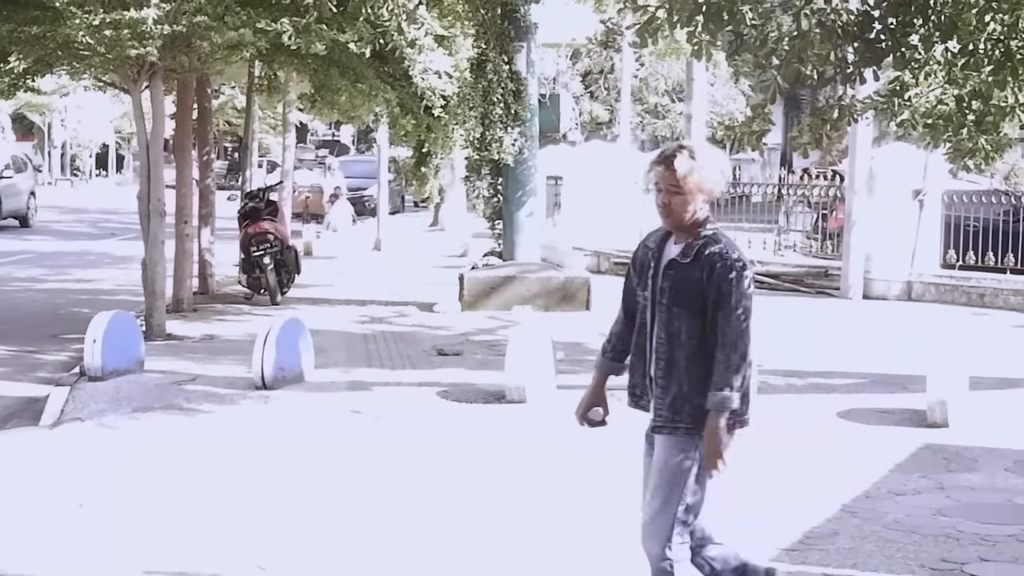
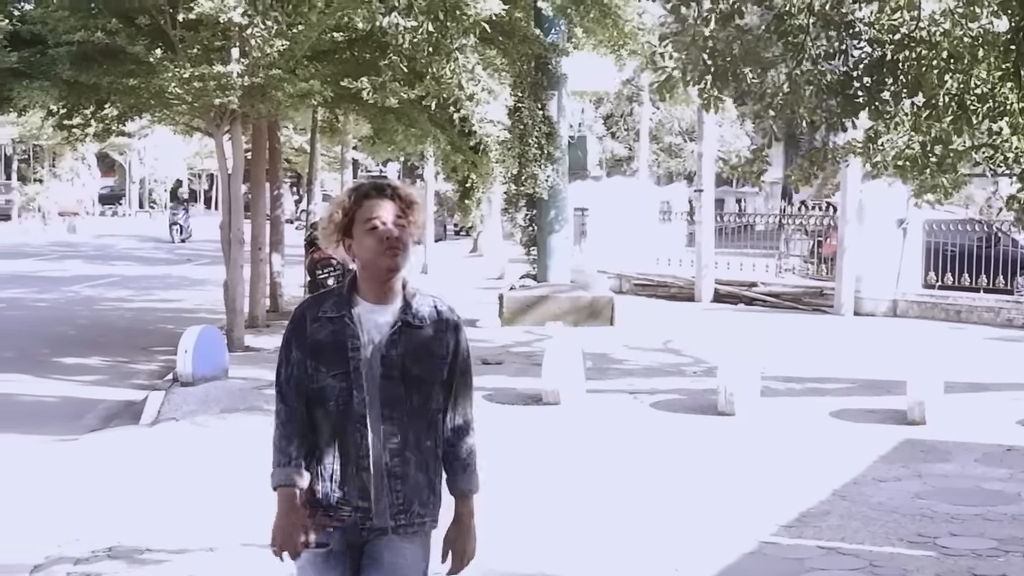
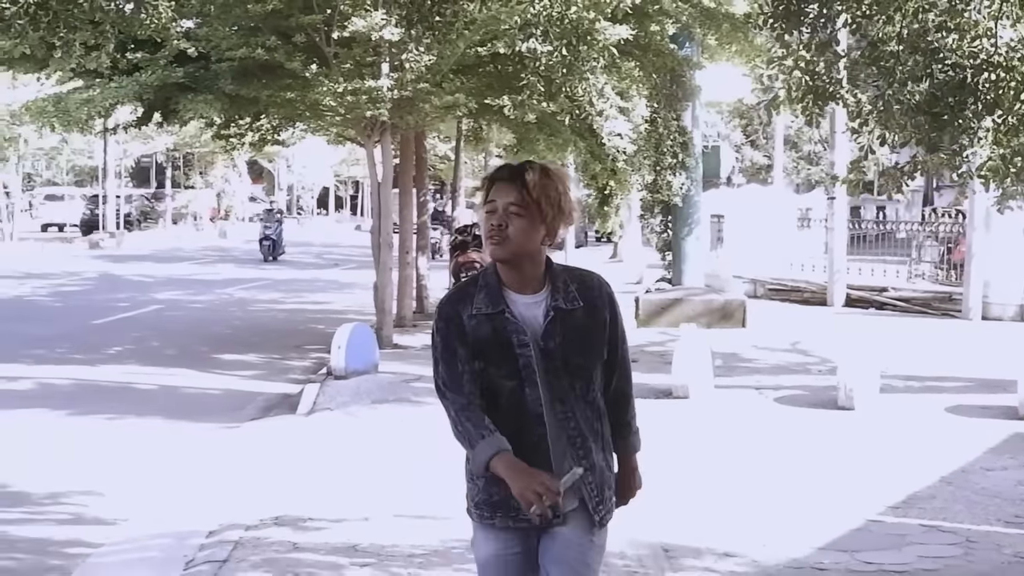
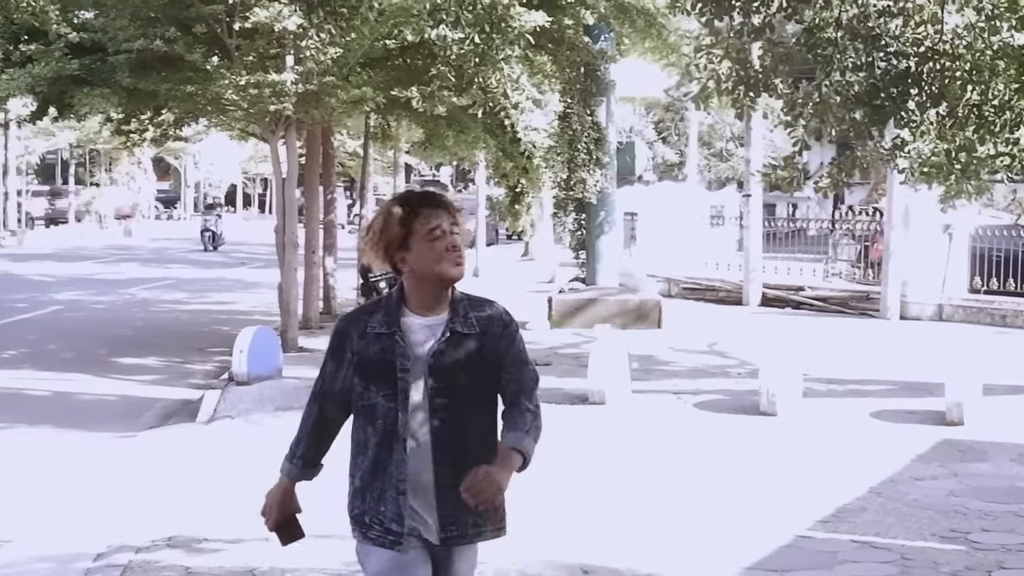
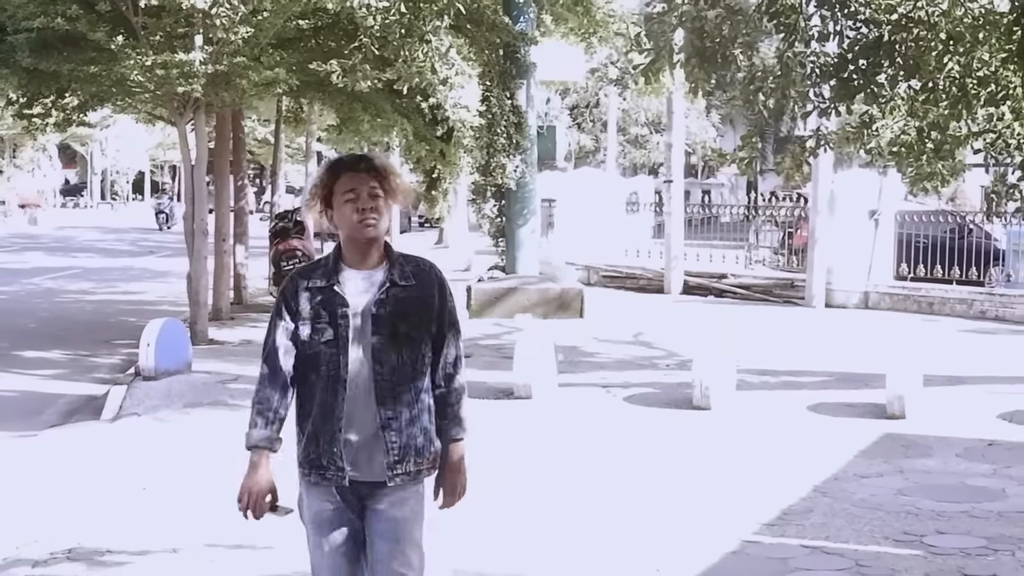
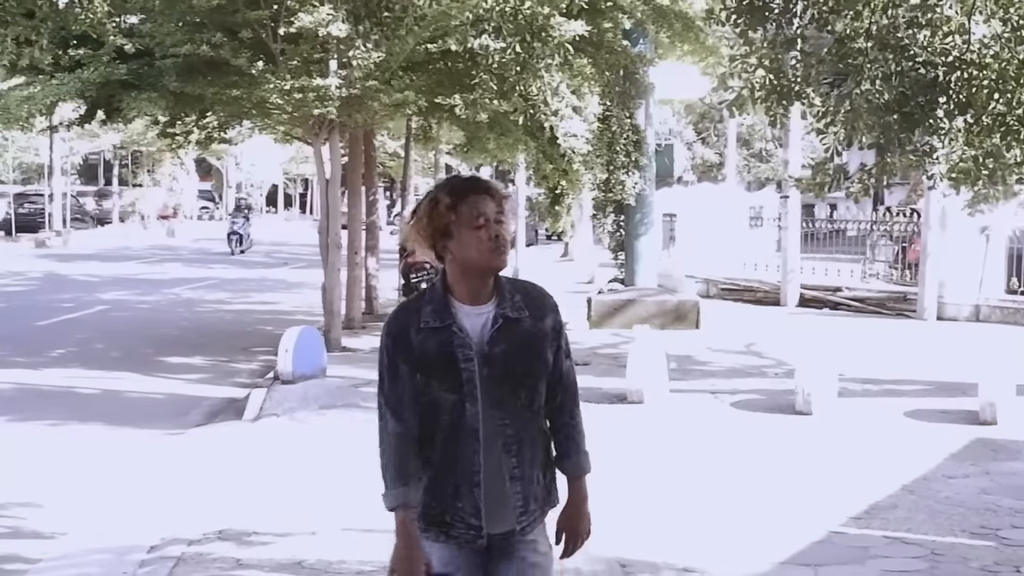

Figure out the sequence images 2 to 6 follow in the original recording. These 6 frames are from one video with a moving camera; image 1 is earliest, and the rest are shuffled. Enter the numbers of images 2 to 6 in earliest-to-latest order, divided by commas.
5, 2, 4, 6, 3
